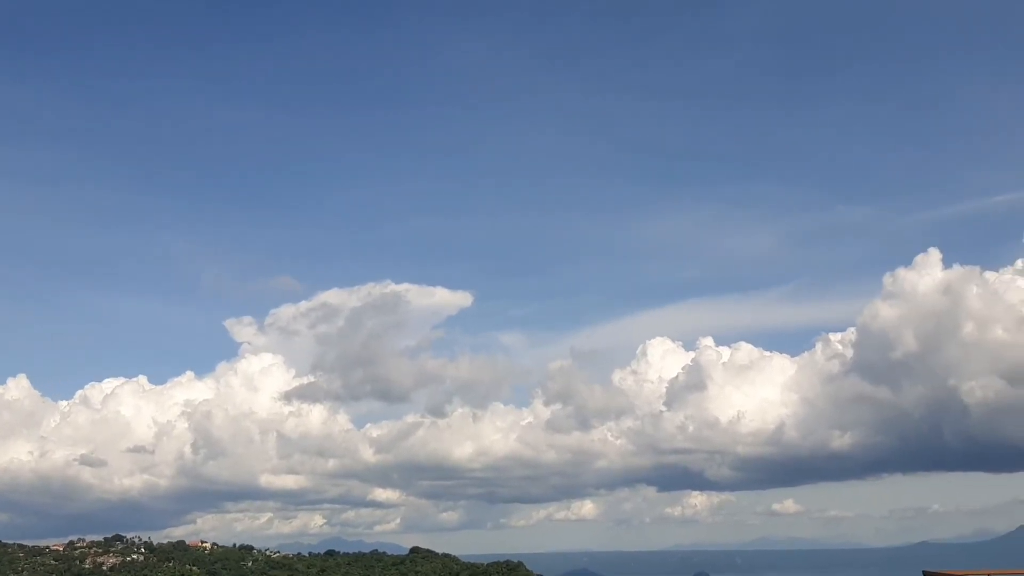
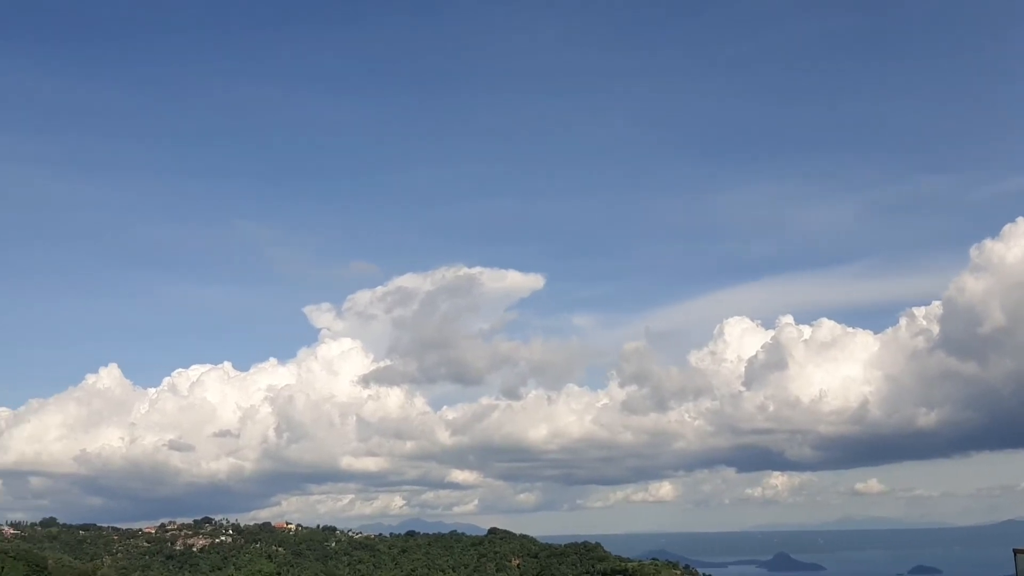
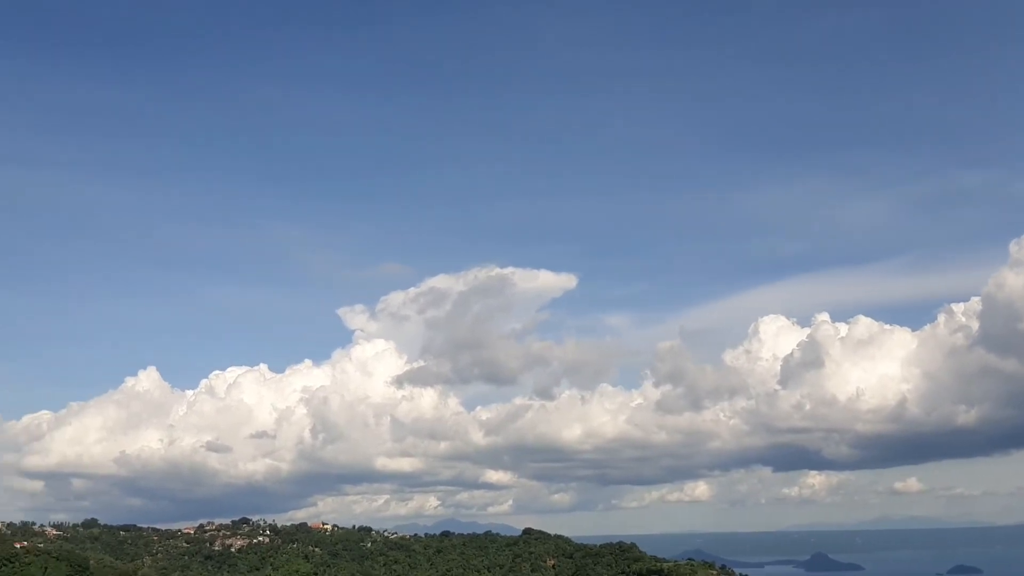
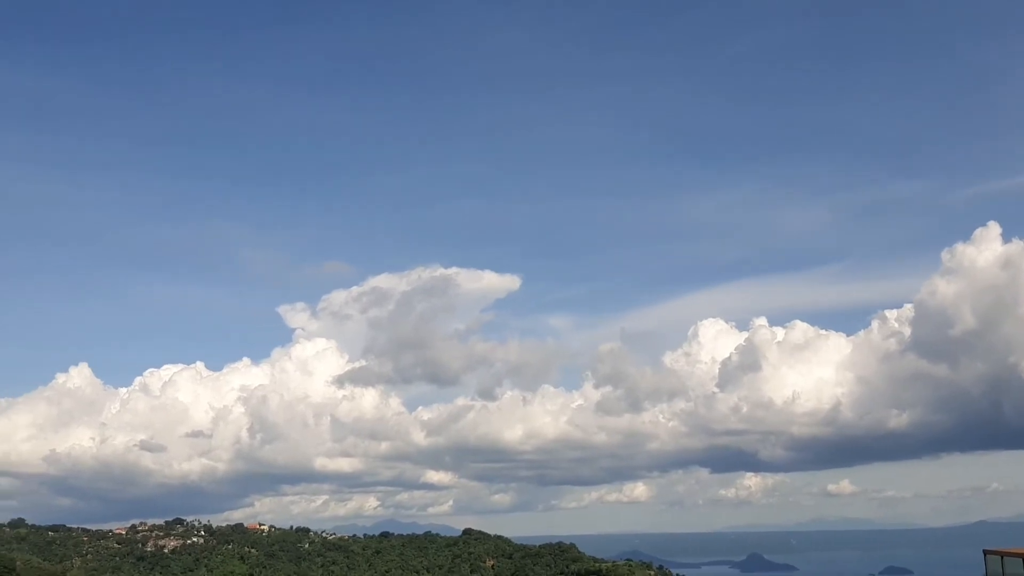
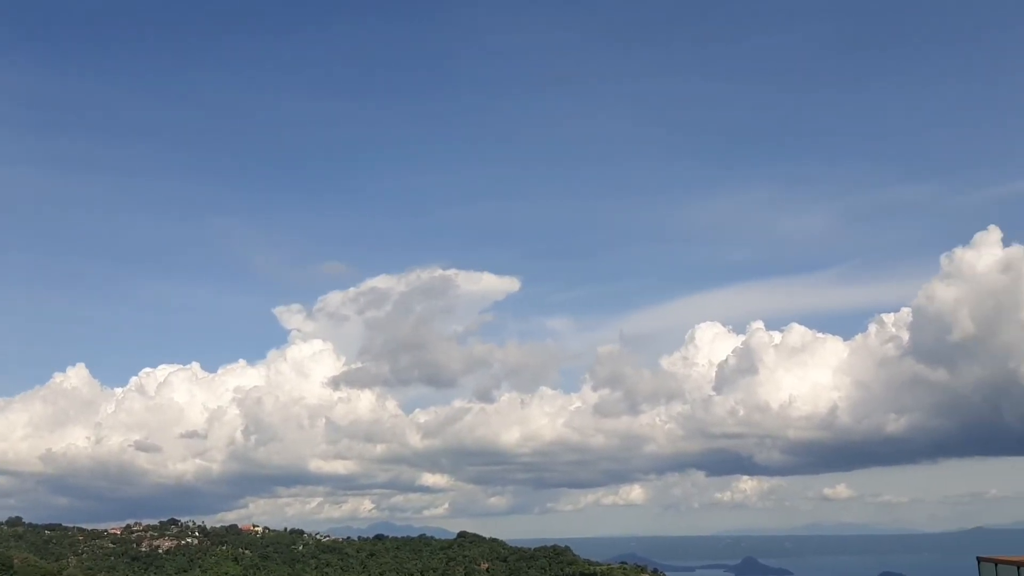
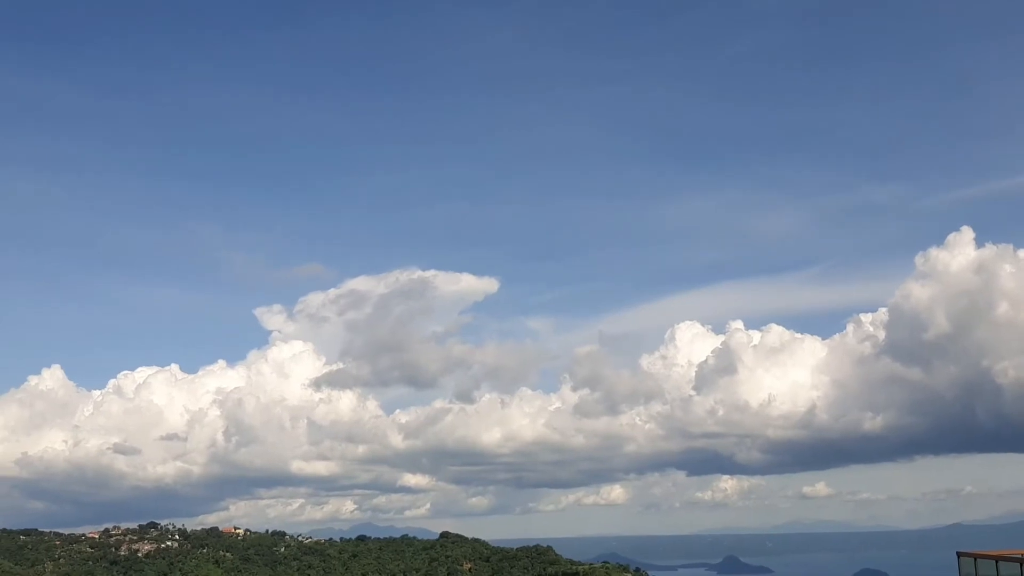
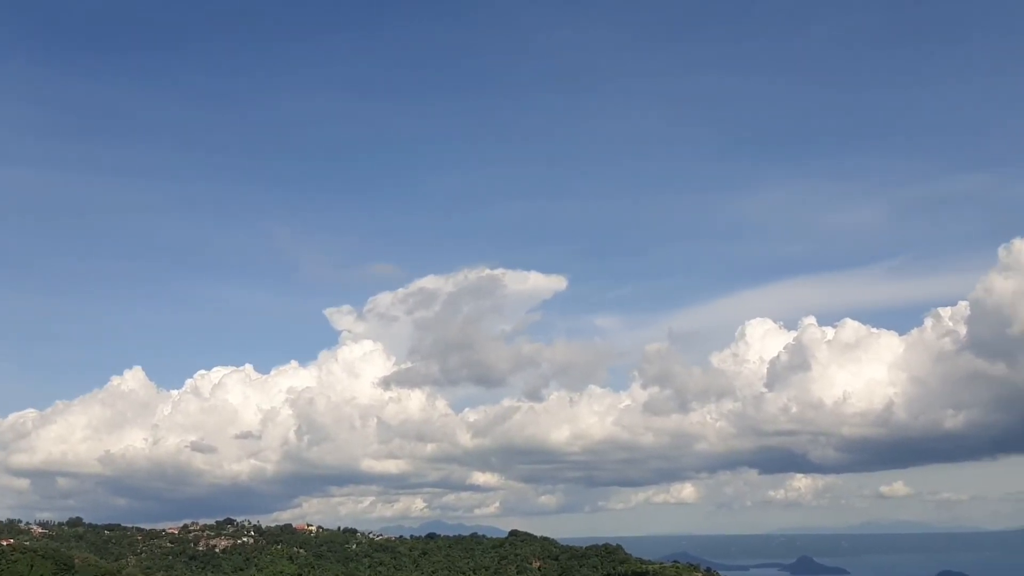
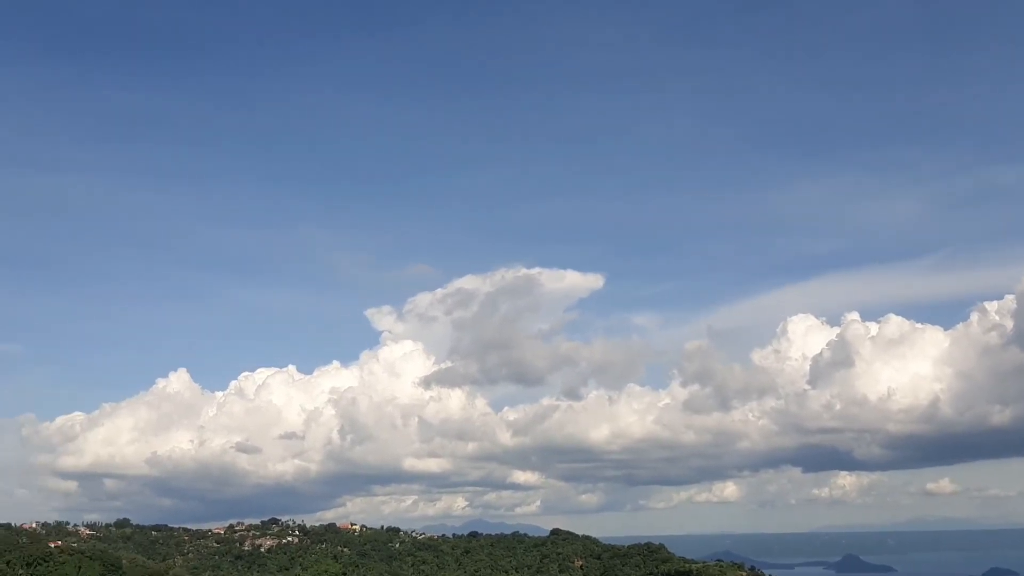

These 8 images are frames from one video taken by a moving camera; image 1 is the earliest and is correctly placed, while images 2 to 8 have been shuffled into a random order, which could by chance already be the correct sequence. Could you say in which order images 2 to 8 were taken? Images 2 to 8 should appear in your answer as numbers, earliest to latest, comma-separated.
6, 4, 2, 3, 8, 7, 5
